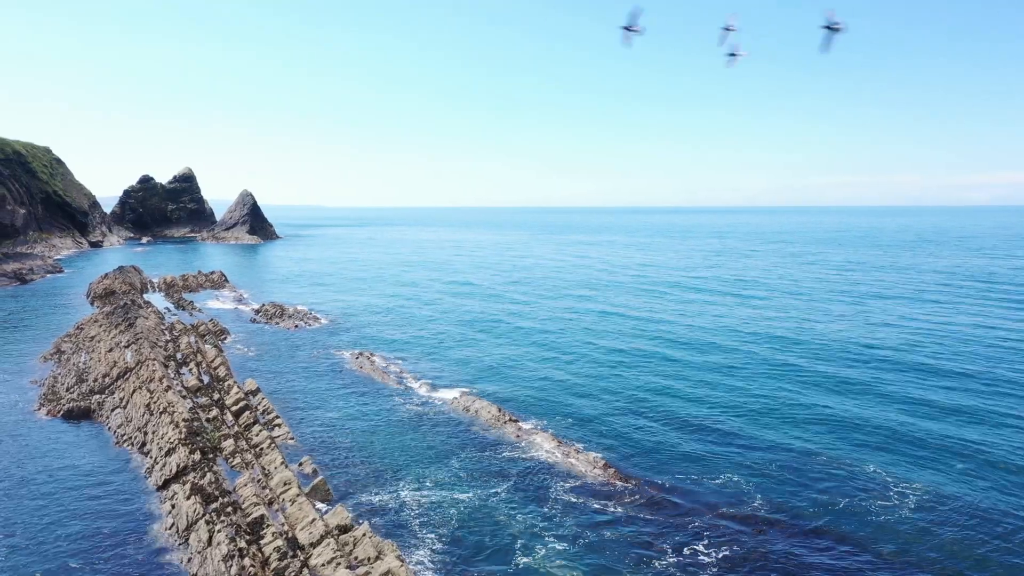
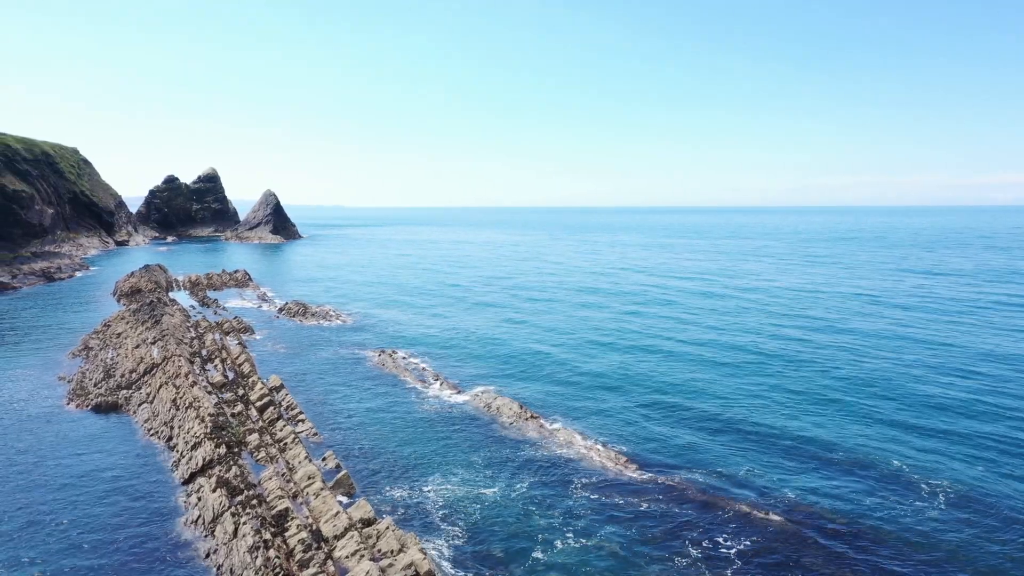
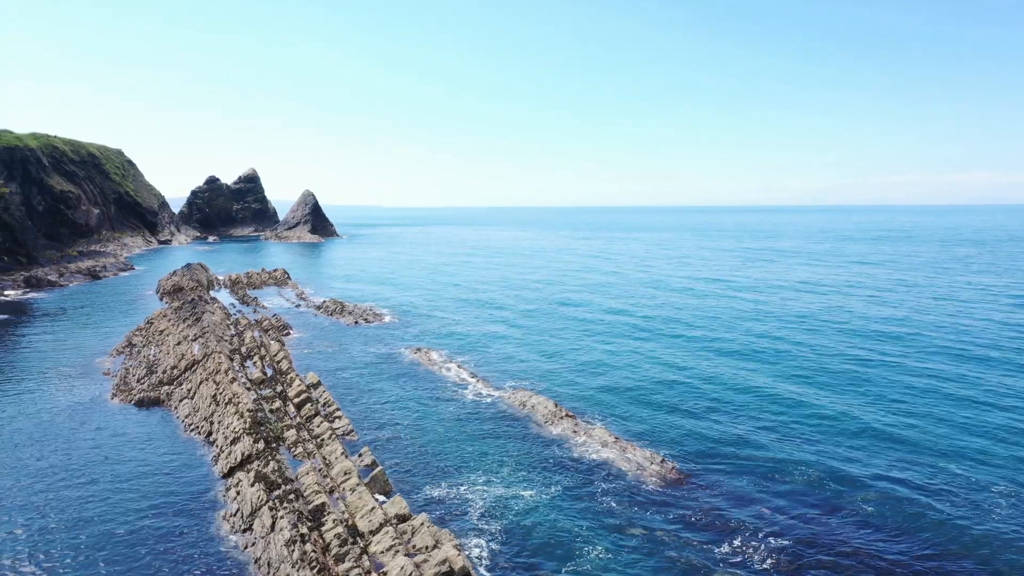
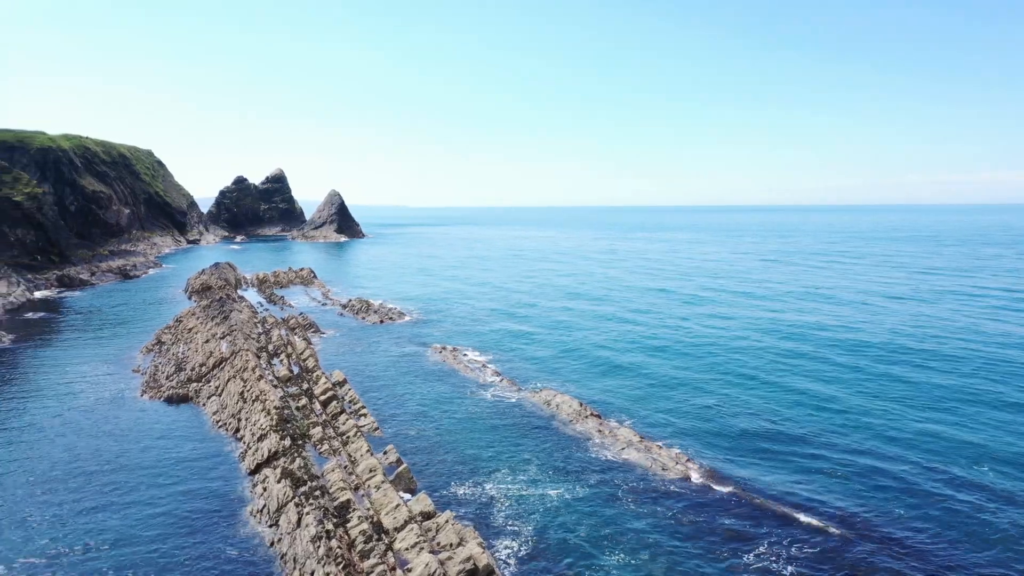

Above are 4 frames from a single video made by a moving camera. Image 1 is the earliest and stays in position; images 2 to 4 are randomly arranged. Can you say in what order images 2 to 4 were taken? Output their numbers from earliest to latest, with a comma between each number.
2, 3, 4
